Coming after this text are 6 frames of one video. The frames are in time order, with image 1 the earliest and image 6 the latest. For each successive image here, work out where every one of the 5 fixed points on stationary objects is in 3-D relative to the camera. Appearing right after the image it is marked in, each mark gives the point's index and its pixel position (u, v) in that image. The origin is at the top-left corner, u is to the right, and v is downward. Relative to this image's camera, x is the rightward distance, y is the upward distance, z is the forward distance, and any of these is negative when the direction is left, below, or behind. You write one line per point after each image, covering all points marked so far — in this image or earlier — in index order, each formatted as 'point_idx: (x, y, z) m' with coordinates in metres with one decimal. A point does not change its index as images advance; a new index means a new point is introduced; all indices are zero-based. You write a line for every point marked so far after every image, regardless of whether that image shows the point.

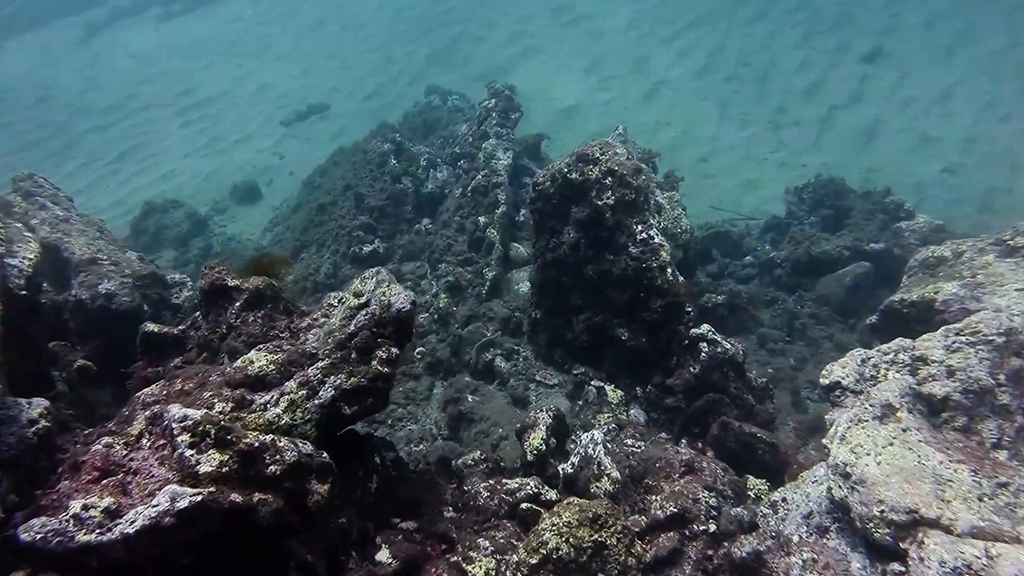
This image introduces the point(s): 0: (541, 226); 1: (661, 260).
0: (+0.3, +0.6, +7.1) m
1: (+1.3, +0.3, +6.1) m
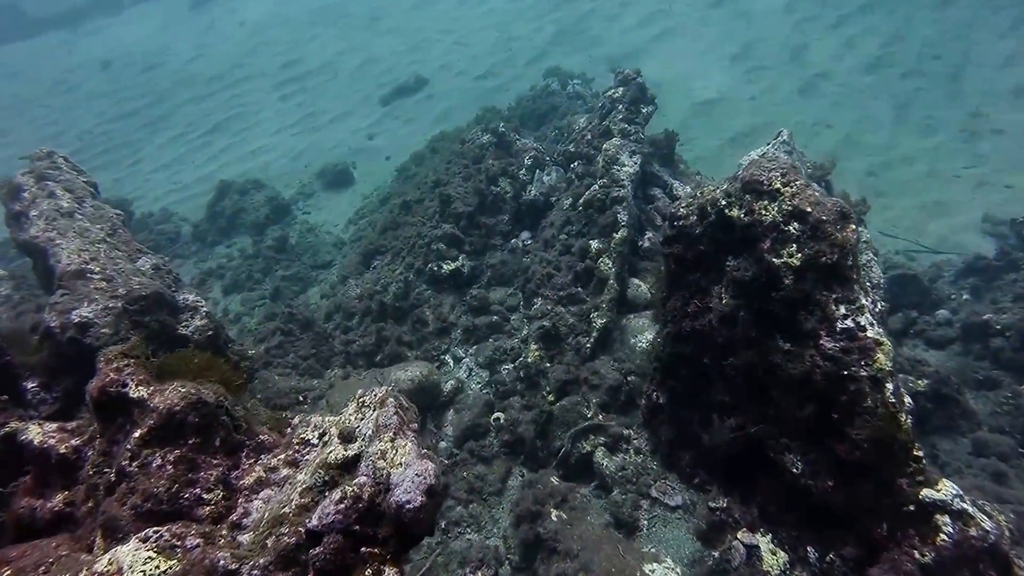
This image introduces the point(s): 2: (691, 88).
0: (+1.2, +0.1, +4.8) m
1: (+2.0, -0.4, +3.7) m
2: (+3.9, +4.4, +14.9) m
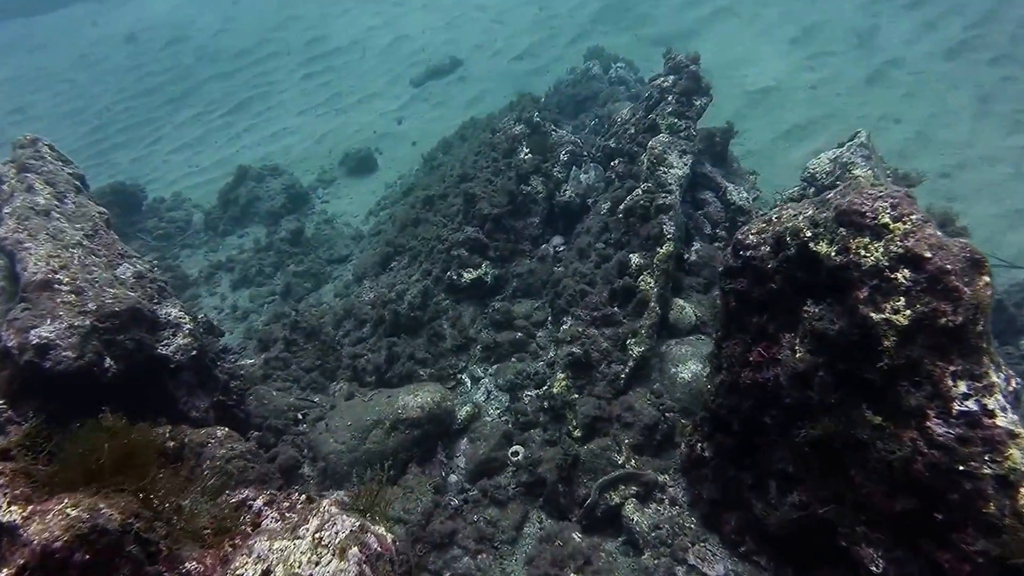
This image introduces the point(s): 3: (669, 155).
0: (+1.3, -0.2, +4.0) m
1: (+2.1, -0.7, +2.9) m
2: (+4.7, +4.3, +13.8) m
3: (+1.6, +1.3, +6.9) m
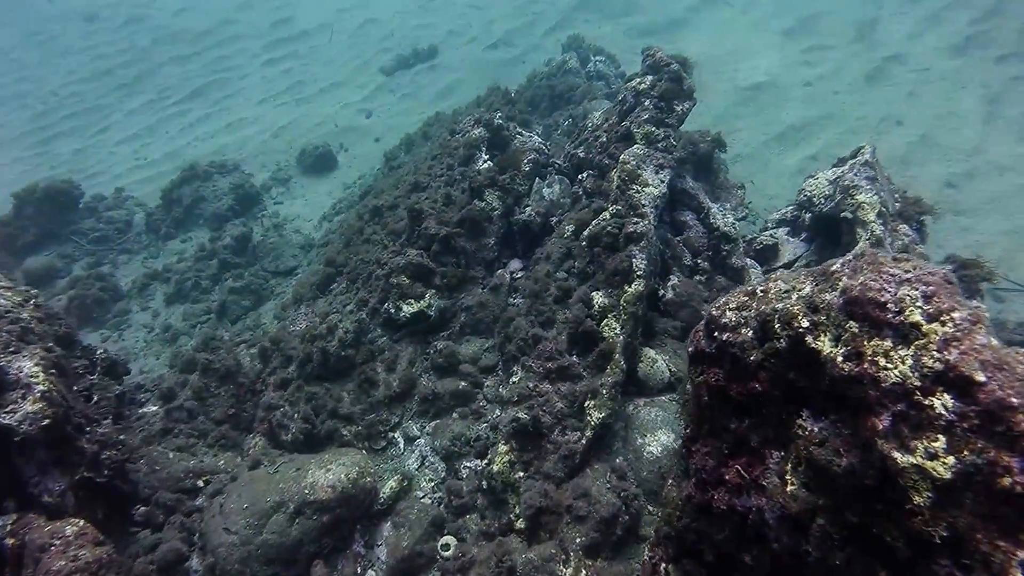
0: (+0.9, -0.6, +3.0) m
1: (+1.6, -1.2, +1.9) m
2: (+4.2, +4.1, +12.8) m
3: (+1.1, +1.0, +5.9) m
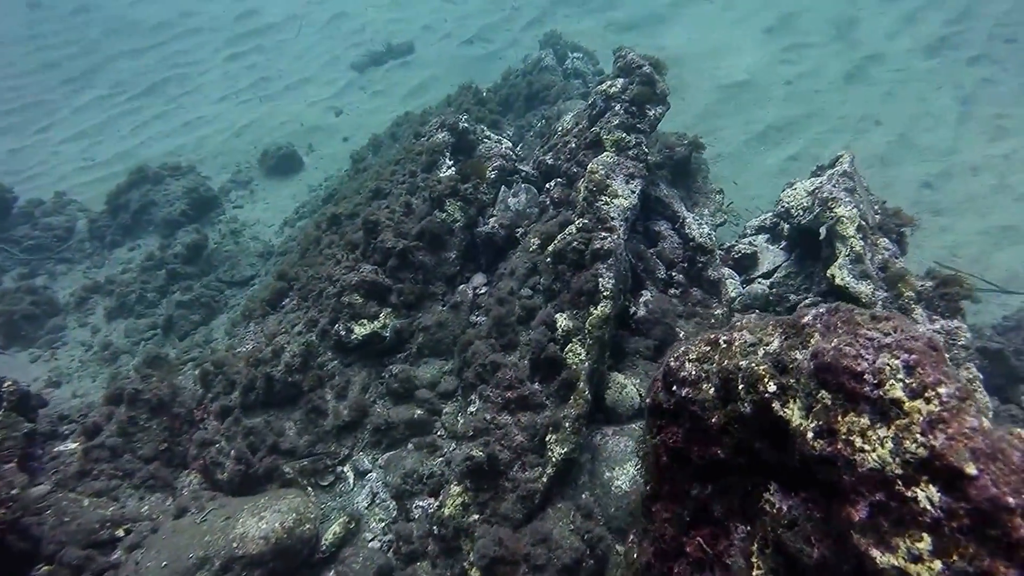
0: (+0.6, -0.8, +2.7) m
1: (+1.4, -1.3, +1.6) m
2: (+3.7, +4.1, +12.4) m
3: (+0.8, +0.9, +5.5) m
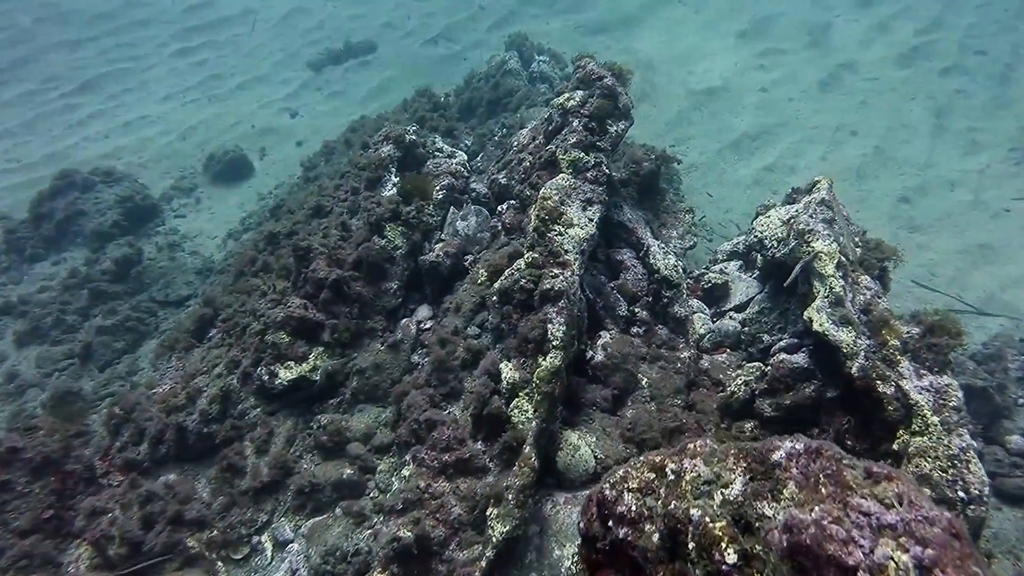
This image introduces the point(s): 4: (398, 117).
0: (+0.3, -1.1, +2.1) m
1: (+1.1, -1.7, +1.1) m
2: (+3.1, +3.9, +11.9) m
3: (+0.4, +0.6, +4.9) m
4: (-1.3, +2.2, +8.6) m
